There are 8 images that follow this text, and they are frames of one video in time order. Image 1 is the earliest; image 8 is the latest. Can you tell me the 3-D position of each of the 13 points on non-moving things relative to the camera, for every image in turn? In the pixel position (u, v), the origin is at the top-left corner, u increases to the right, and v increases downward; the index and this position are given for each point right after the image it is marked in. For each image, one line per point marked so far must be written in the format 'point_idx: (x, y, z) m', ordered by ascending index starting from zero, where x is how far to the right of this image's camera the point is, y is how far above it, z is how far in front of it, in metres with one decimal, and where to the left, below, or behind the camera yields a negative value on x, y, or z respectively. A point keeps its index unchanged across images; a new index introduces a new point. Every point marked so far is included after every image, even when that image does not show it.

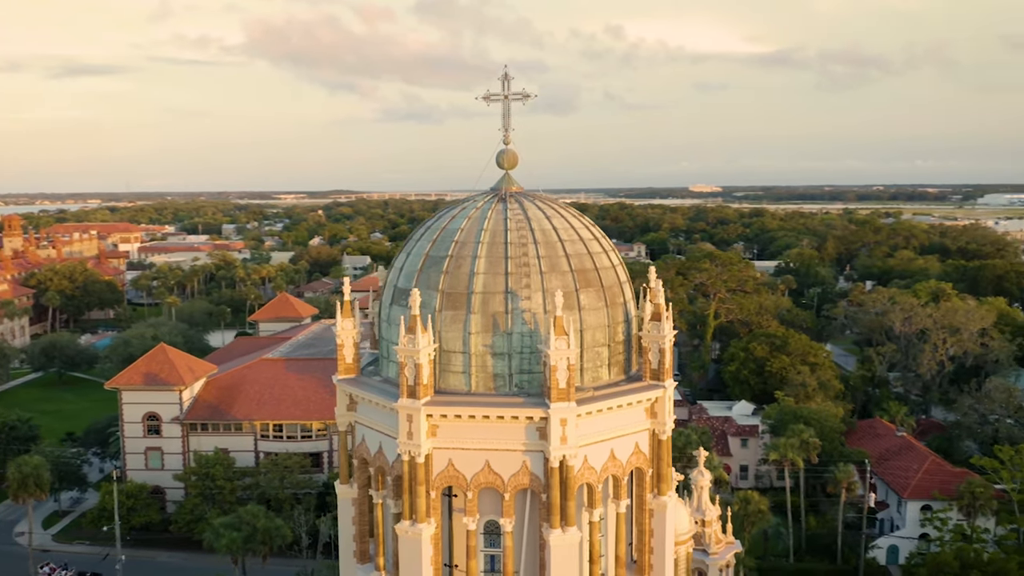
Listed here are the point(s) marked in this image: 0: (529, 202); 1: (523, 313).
0: (+0.3, +1.5, +16.3) m
1: (+0.2, -0.4, +15.0) m
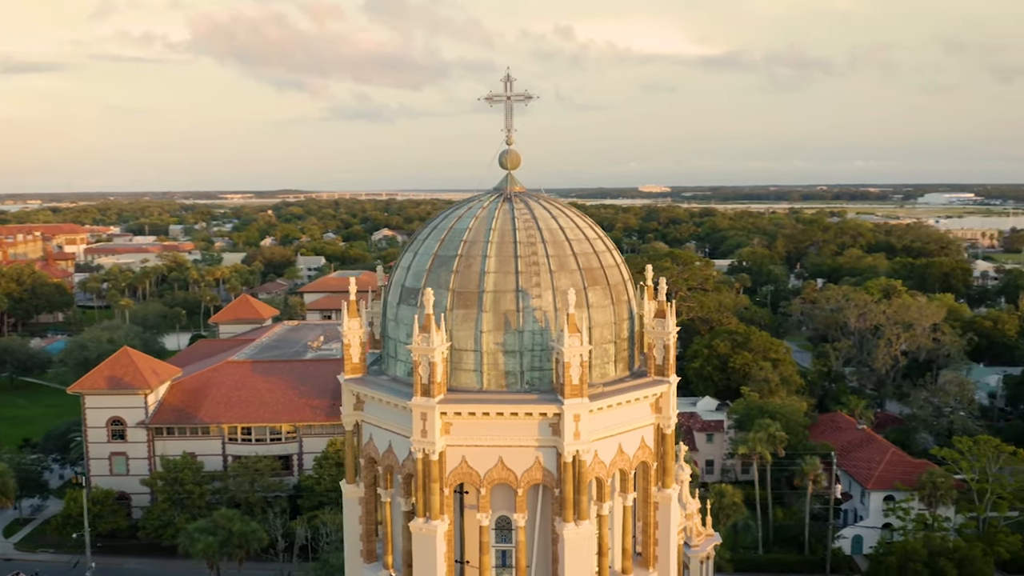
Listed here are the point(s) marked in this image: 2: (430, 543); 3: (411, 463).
0: (+0.4, +1.5, +16.6) m
1: (+0.4, -0.4, +15.2) m
2: (-1.3, -4.1, +15.0) m
3: (-1.7, -3.0, +15.6) m
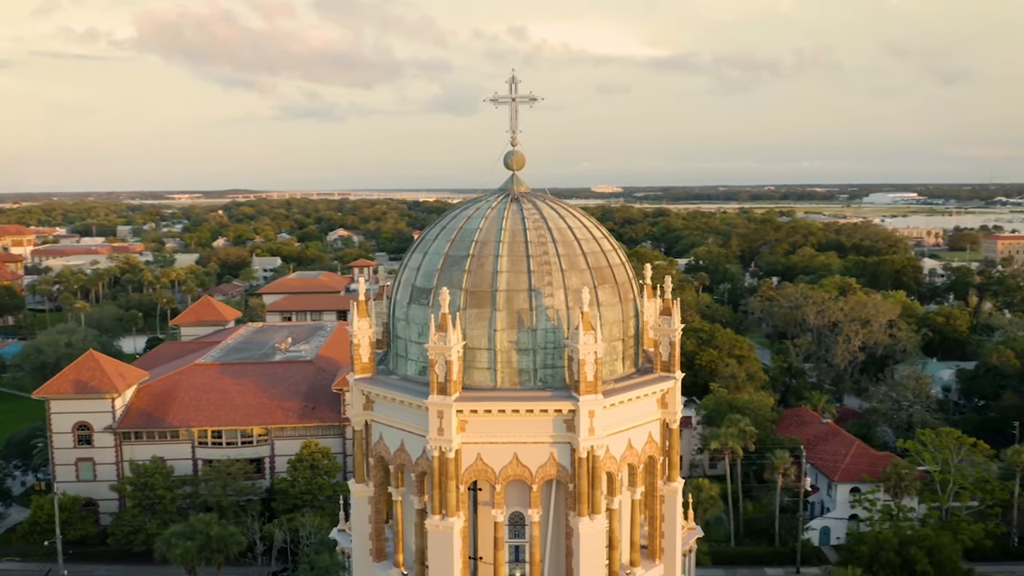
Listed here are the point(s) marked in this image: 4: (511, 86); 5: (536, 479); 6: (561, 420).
0: (+0.6, +1.6, +16.8) m
1: (+0.6, -0.4, +15.4) m
2: (-1.1, -4.1, +15.1) m
3: (-1.5, -3.0, +15.7) m
4: (0.0, +3.8, +17.2) m
5: (+0.4, -3.2, +15.3) m
6: (+0.8, -2.2, +15.2) m
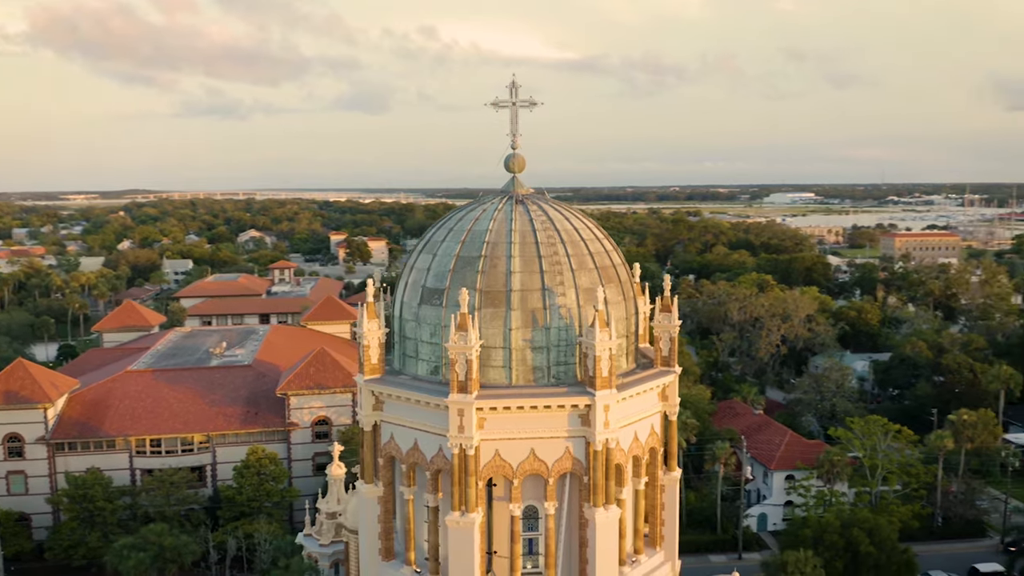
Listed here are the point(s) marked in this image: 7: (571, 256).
0: (+0.6, +1.6, +17.2) m
1: (+0.8, -0.3, +15.9) m
2: (-0.7, -4.1, +15.4) m
3: (-1.2, -3.0, +15.9) m
4: (0.0, +3.8, +17.6) m
5: (+0.7, -3.1, +15.7) m
6: (+1.1, -2.2, +15.7) m
7: (+1.0, +0.6, +16.3) m
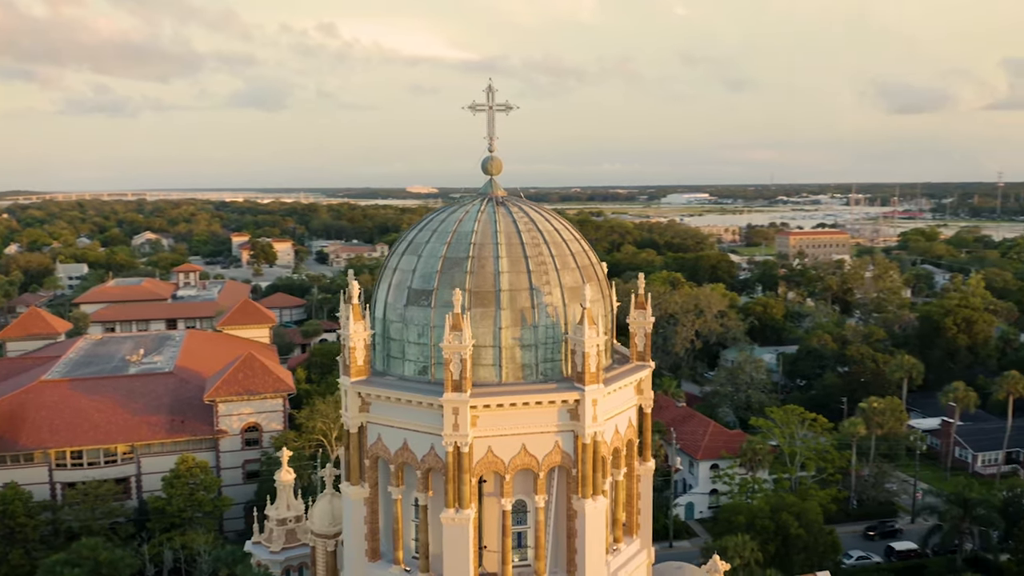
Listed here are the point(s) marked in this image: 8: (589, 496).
0: (+0.2, +1.6, +17.7) m
1: (+0.6, -0.3, +16.3) m
2: (-0.8, -4.1, +15.7) m
3: (-1.4, -3.0, +16.2) m
4: (-0.5, +3.8, +18.0) m
5: (+0.5, -3.1, +16.2) m
6: (+0.9, -2.1, +16.2) m
7: (+0.8, +0.6, +16.8) m
8: (+1.4, -3.7, +16.3) m
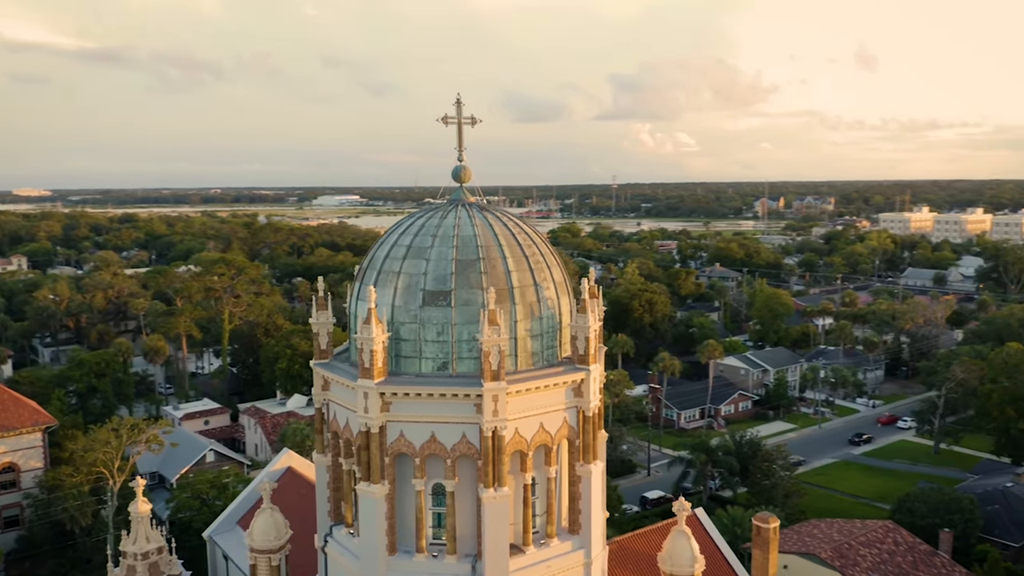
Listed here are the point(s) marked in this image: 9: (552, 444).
0: (-0.3, +1.6, +19.4) m
1: (+0.7, -0.2, +18.4) m
2: (-0.1, -4.1, +17.2) m
3: (-0.9, -3.0, +17.4) m
4: (-1.1, +3.8, +19.4) m
5: (+0.8, -3.0, +18.2) m
6: (+1.2, -2.0, +18.4) m
7: (+0.6, +0.7, +18.8) m
8: (+1.6, -3.5, +18.6) m
9: (+0.8, -3.1, +18.2) m
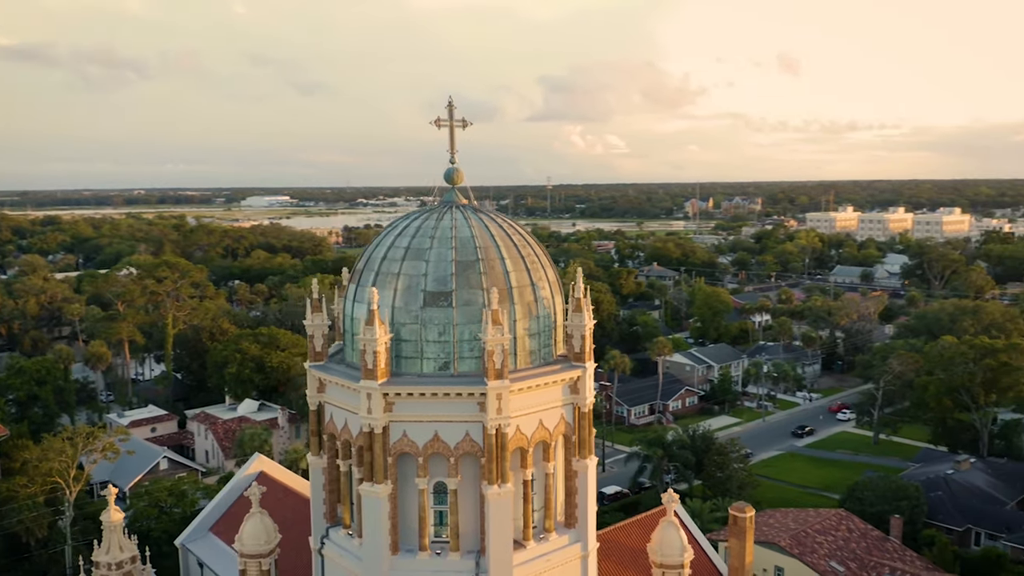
0: (-0.4, +1.6, +19.7) m
1: (+0.7, -0.2, +18.8) m
2: (-0.1, -4.1, +17.6) m
3: (-0.9, -3.0, +17.7) m
4: (-1.3, +3.8, +19.6) m
5: (+0.8, -3.0, +18.6) m
6: (+1.1, -2.0, +18.8) m
7: (+0.5, +0.7, +19.2) m
8: (+1.5, -3.5, +19.1) m
9: (+0.8, -3.1, +18.6) m
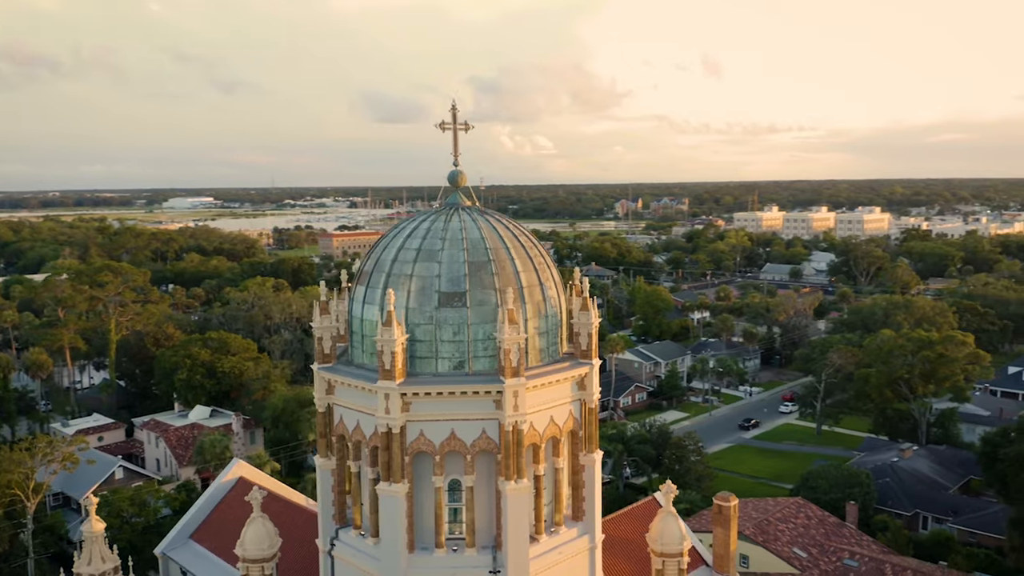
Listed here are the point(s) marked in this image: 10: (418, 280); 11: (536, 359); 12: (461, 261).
0: (-0.4, +1.6, +20.1) m
1: (+0.8, -0.2, +19.2) m
2: (+0.3, -4.1, +18.0) m
3: (-0.6, -3.0, +18.0) m
4: (-1.3, +3.7, +19.9) m
5: (+1.0, -3.0, +19.1) m
6: (+1.3, -2.0, +19.3) m
7: (+0.6, +0.7, +19.7) m
8: (+1.7, -3.5, +19.6) m
9: (+1.0, -3.1, +19.0) m
10: (-1.8, +0.1, +18.3) m
11: (+0.5, -1.5, +18.8) m
12: (-1.0, +0.5, +18.4) m
